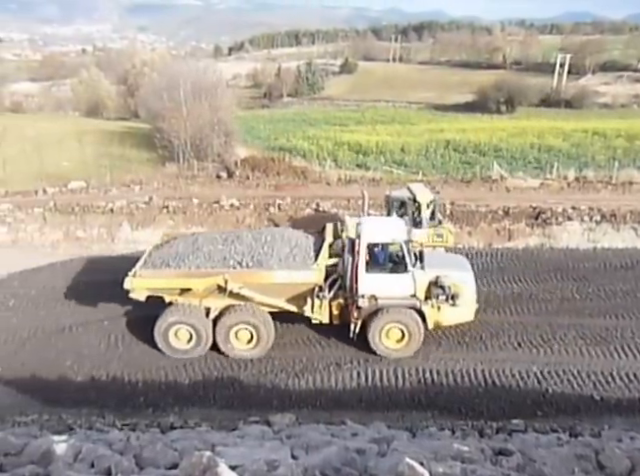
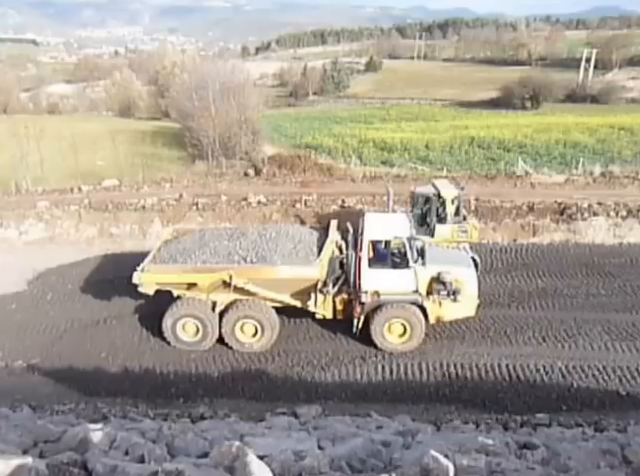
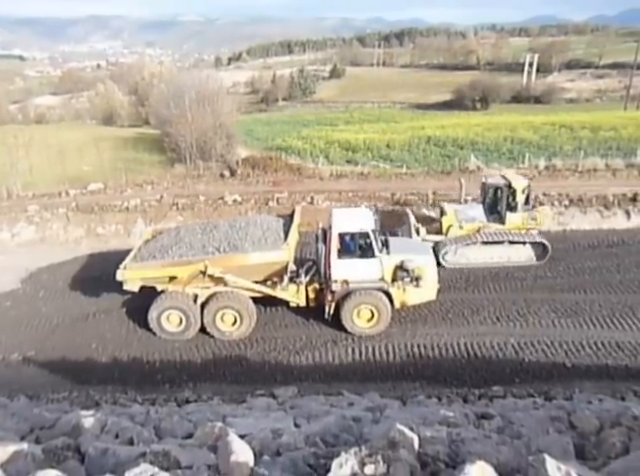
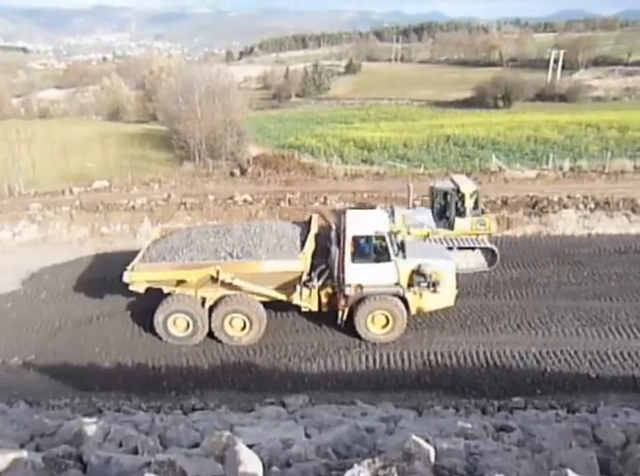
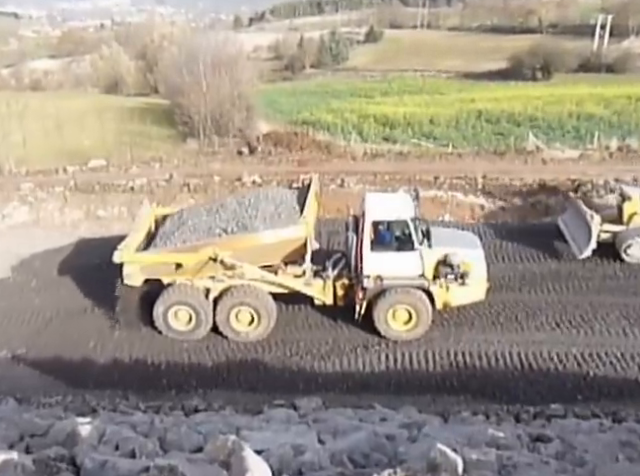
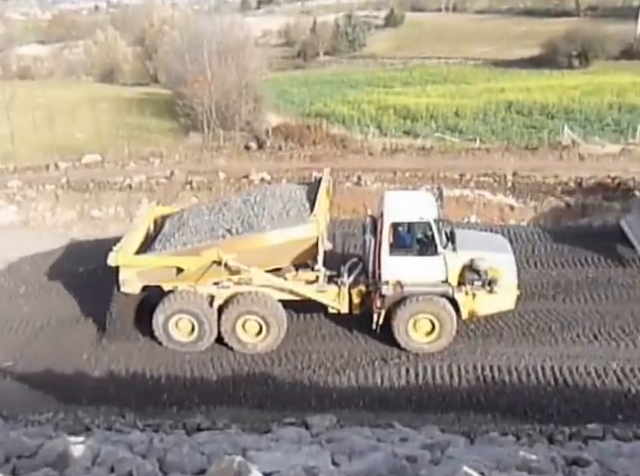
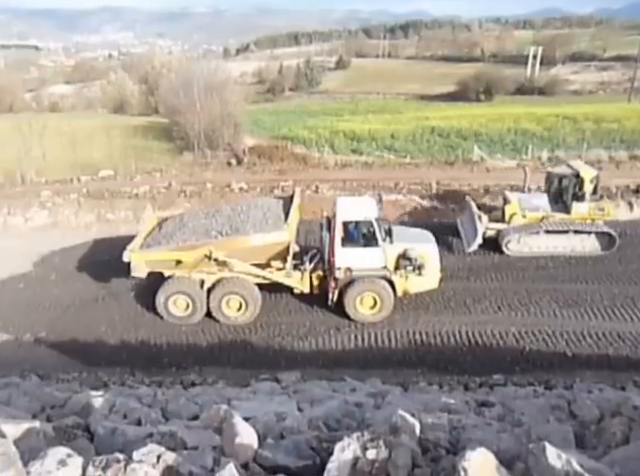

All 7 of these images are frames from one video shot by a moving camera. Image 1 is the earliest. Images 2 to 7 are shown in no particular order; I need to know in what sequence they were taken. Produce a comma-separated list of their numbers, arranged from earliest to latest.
2, 4, 3, 7, 5, 6
